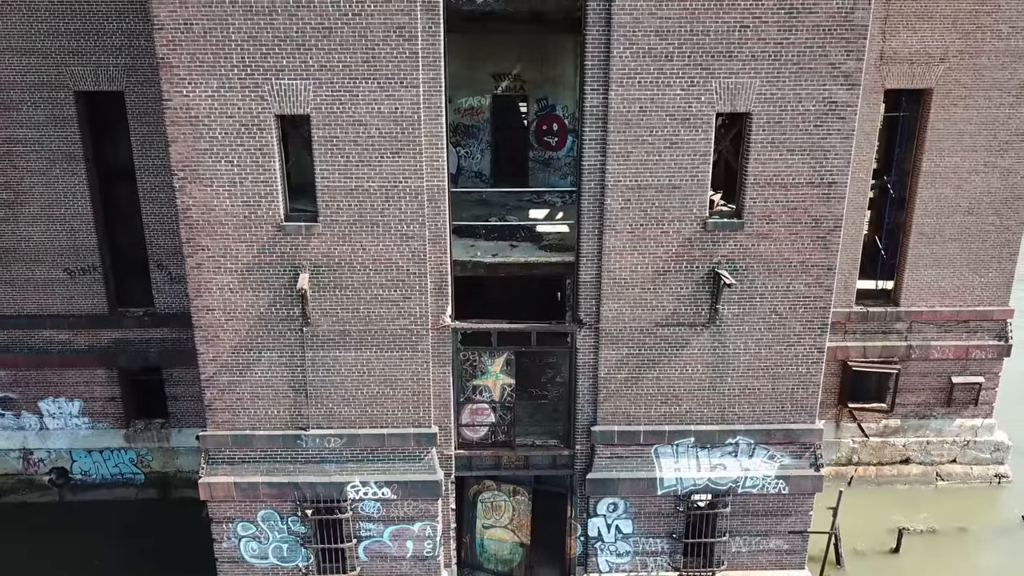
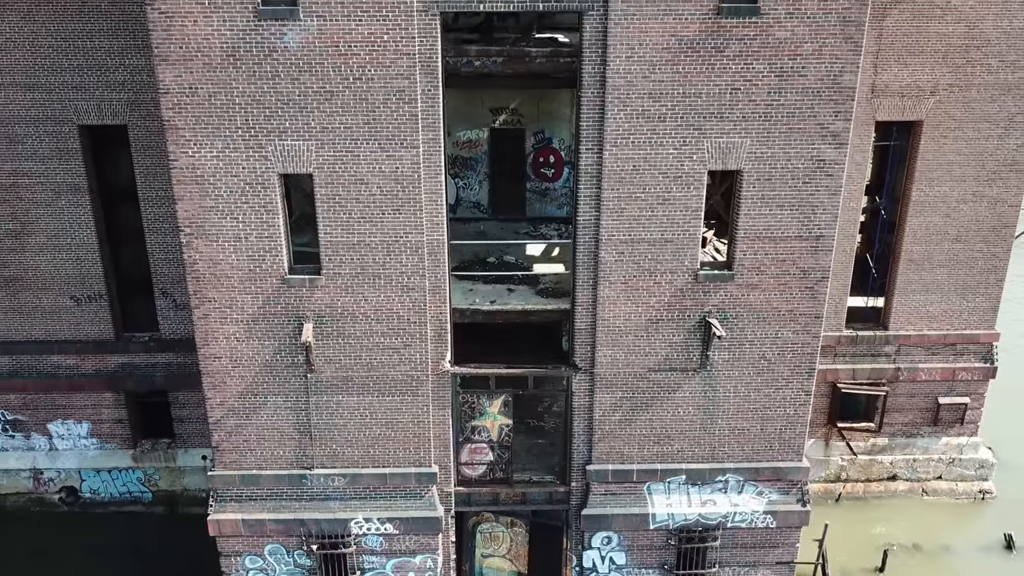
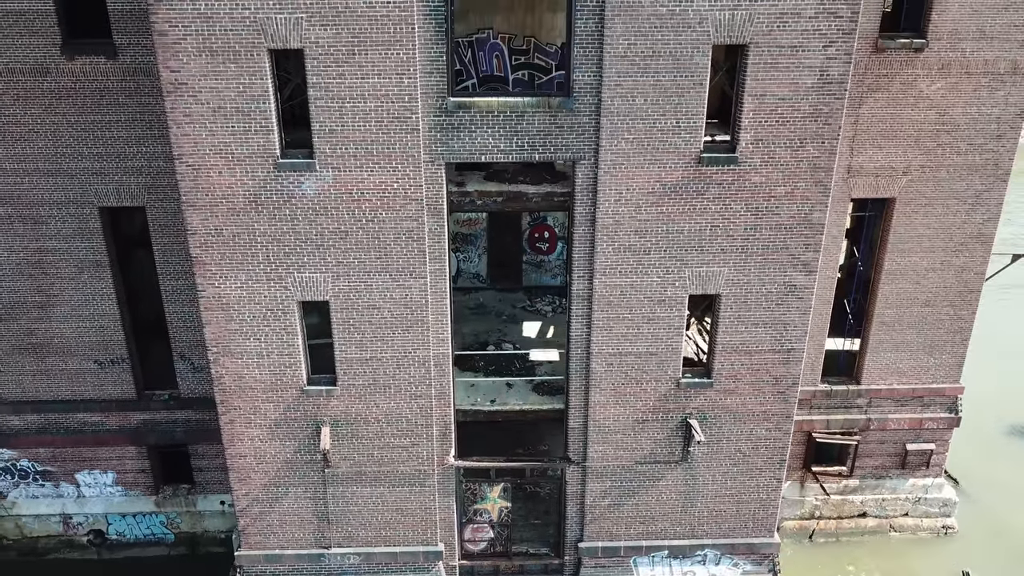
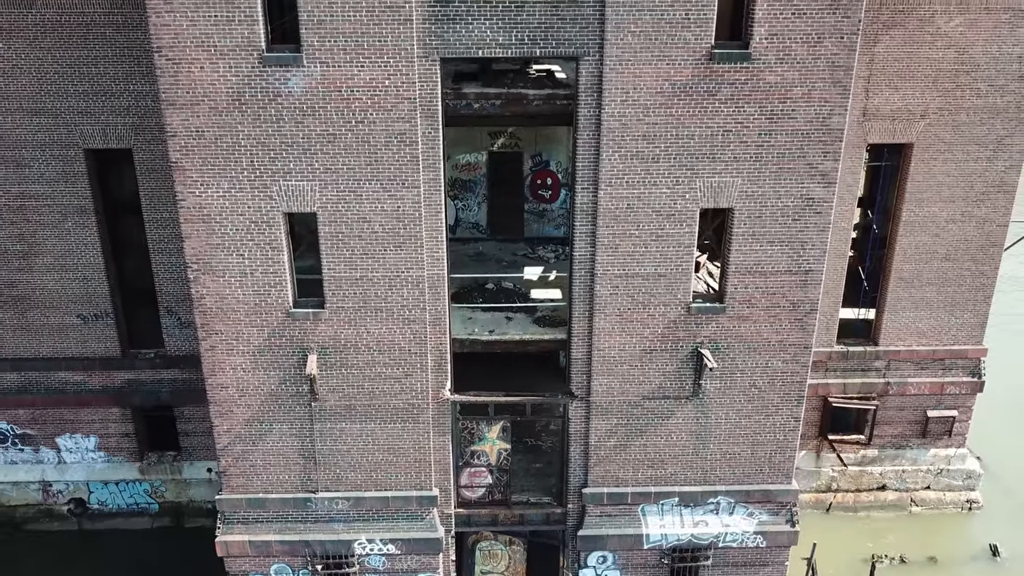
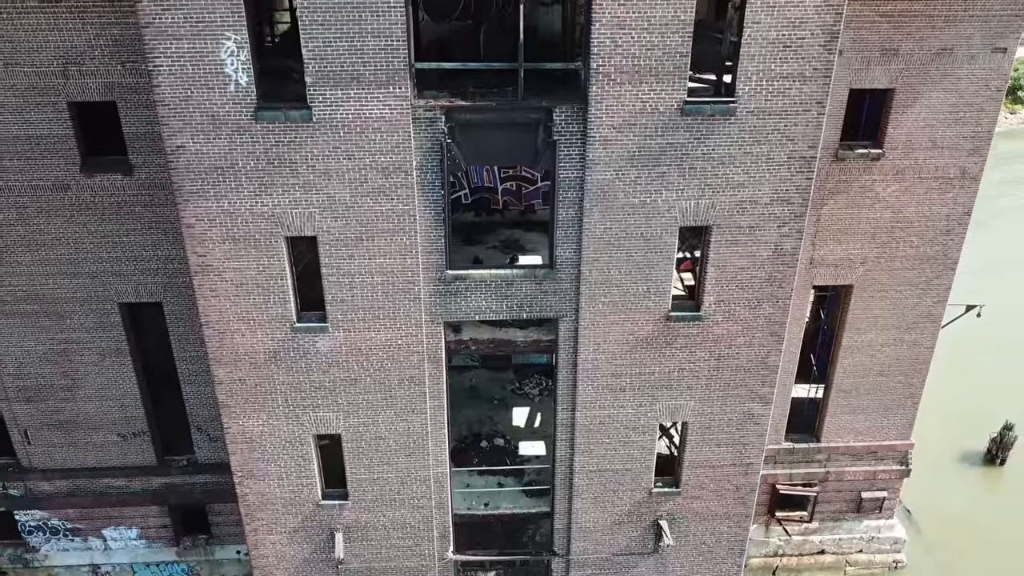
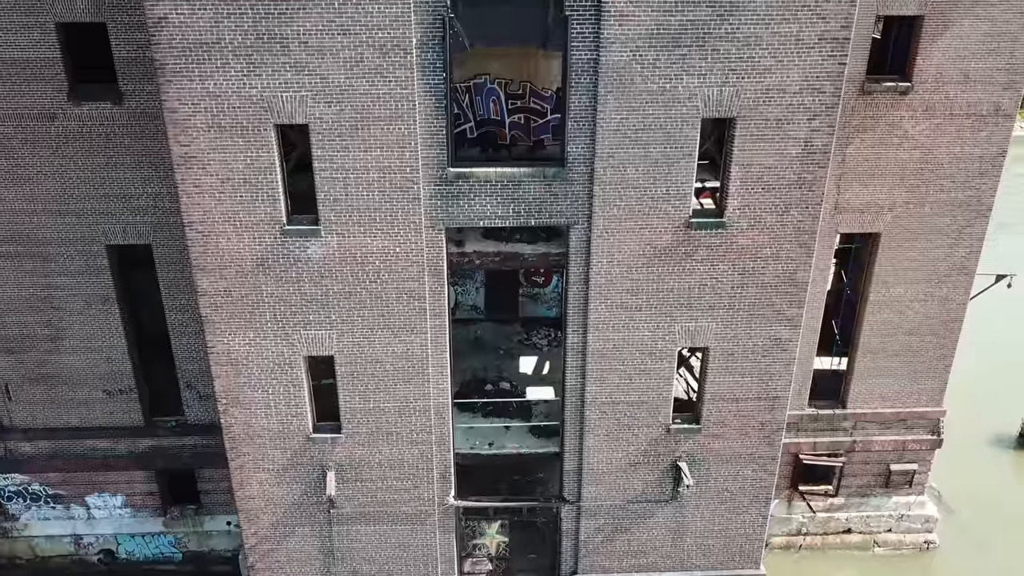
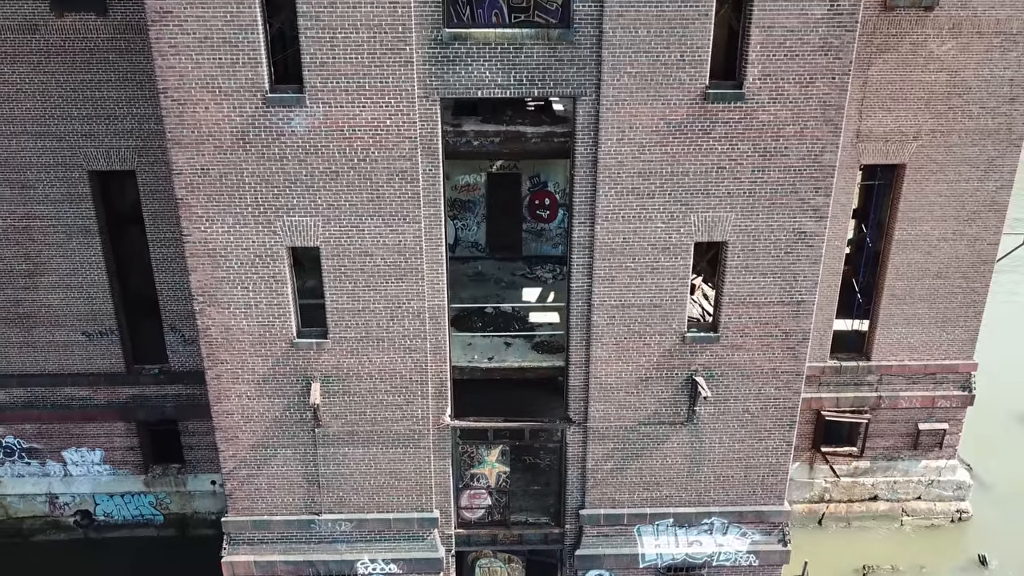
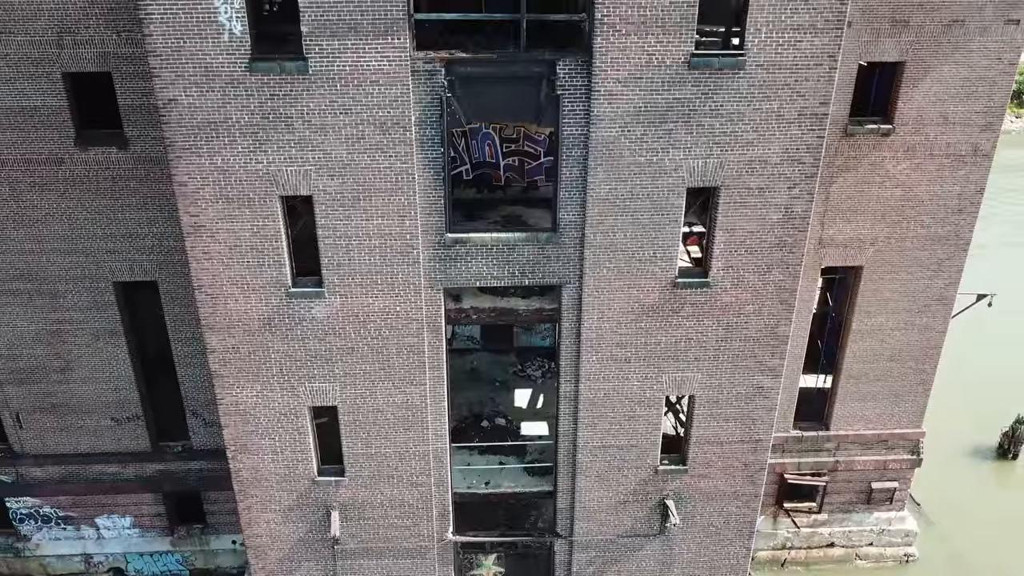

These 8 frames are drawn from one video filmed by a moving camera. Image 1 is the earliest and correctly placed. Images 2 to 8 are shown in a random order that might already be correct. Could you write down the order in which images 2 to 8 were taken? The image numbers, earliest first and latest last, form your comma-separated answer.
2, 4, 7, 3, 6, 8, 5
